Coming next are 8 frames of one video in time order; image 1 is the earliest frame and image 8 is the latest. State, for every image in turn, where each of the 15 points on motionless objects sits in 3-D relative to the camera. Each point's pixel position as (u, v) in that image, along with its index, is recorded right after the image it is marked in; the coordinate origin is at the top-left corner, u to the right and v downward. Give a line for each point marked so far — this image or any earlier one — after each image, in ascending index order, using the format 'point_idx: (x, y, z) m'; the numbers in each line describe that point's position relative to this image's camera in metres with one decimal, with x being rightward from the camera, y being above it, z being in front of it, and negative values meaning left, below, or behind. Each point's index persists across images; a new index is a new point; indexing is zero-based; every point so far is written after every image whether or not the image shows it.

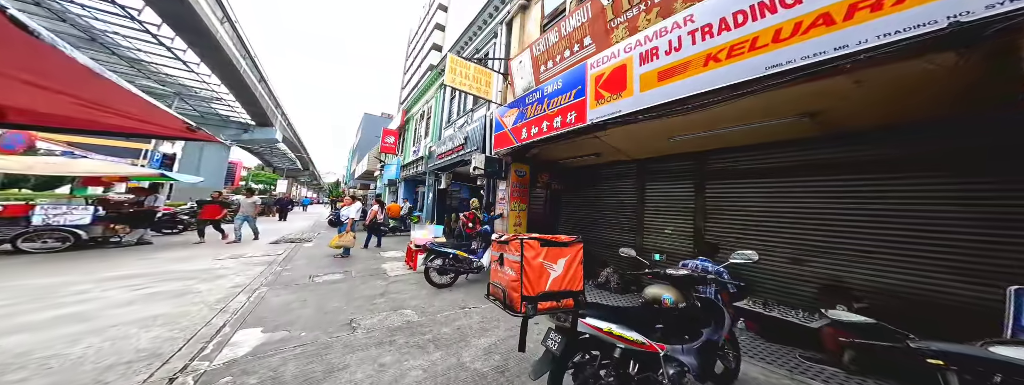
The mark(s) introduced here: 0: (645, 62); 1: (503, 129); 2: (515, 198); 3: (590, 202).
0: (+1.5, +1.5, +3.0) m
1: (-0.1, +1.4, +5.7) m
2: (+0.2, -0.1, +6.0) m
3: (+1.5, -0.2, +5.5) m
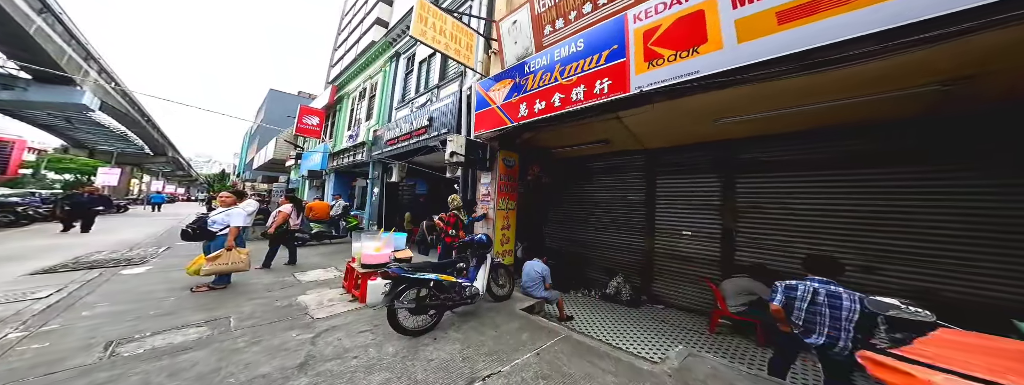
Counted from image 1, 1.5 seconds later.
0: (+1.8, +1.5, +2.2) m
1: (-0.4, +1.5, +4.5) m
2: (-0.2, 0.0, +4.8) m
3: (+1.2, -0.2, +4.5) m
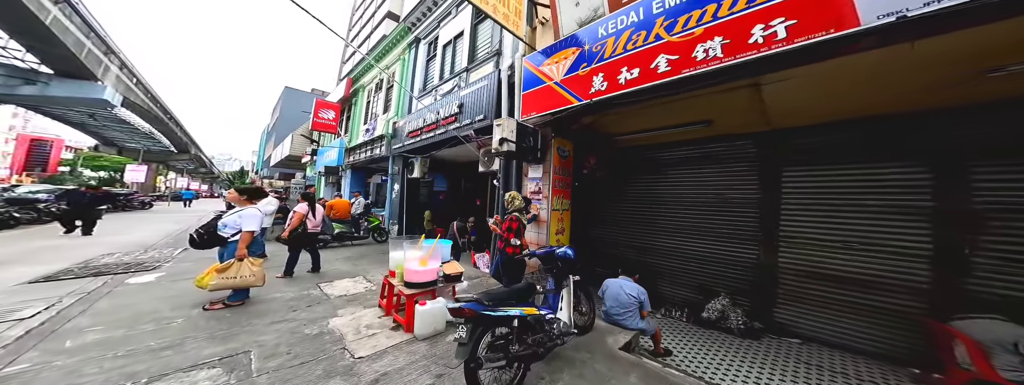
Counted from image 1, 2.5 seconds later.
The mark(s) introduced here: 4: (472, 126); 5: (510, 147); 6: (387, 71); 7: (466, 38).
0: (+2.6, +1.6, +1.3) m
1: (+0.5, +1.6, +3.7) m
2: (+0.7, 0.0, +4.0) m
3: (+2.0, -0.1, +3.7) m
4: (-0.8, +1.4, +5.6) m
5: (-0.1, +0.7, +3.7) m
6: (-5.4, +5.2, +11.5) m
7: (-1.2, +4.1, +6.9) m
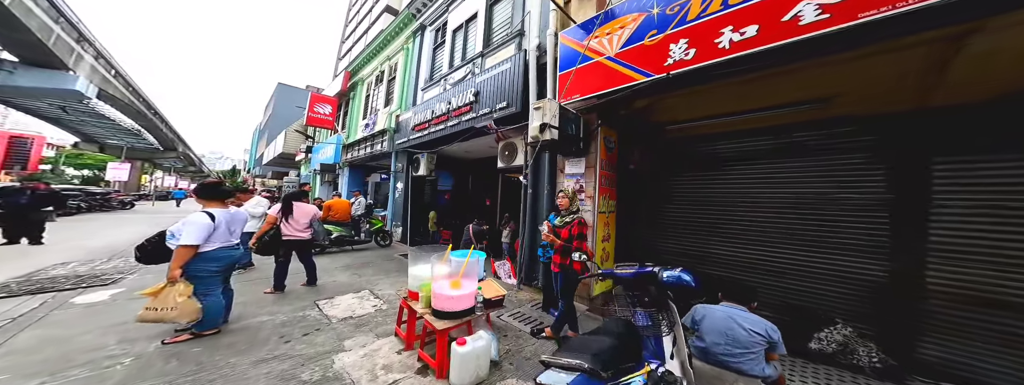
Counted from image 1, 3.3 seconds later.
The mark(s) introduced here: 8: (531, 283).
0: (+3.1, +1.6, +0.7) m
1: (+1.0, +1.6, +3.1) m
2: (+1.2, 0.0, +3.4) m
3: (+2.5, -0.1, +3.1) m
4: (-0.4, +1.4, +5.0) m
5: (+0.4, +0.7, +3.0) m
6: (-5.0, +5.3, +10.7) m
7: (-0.7, +4.1, +6.3) m
8: (+0.4, -1.5, +4.3) m
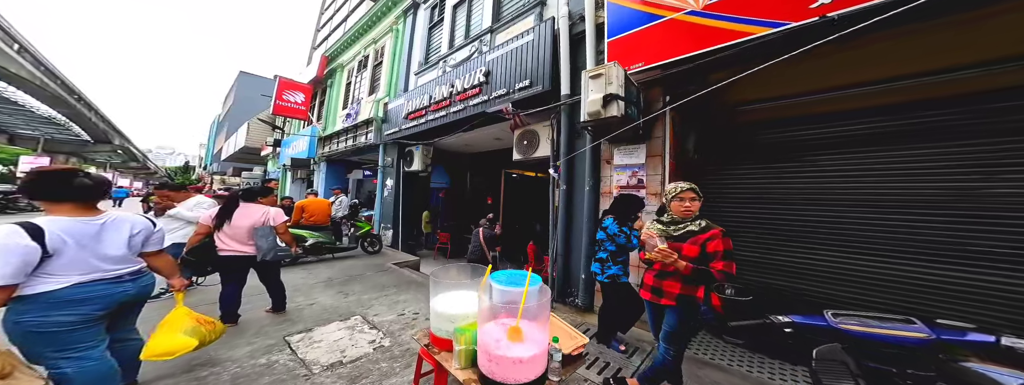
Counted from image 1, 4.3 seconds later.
0: (+3.7, +1.6, +0.2) m
1: (+1.4, +1.6, +2.4) m
2: (+1.6, +0.1, +2.7) m
3: (+3.0, 0.0, +2.5) m
4: (0.0, +1.5, +4.2) m
5: (+0.9, +0.7, +2.3) m
6: (-5.1, +5.3, +9.6) m
7: (-0.5, +4.1, +5.4) m
8: (+0.7, -1.5, +3.5) m
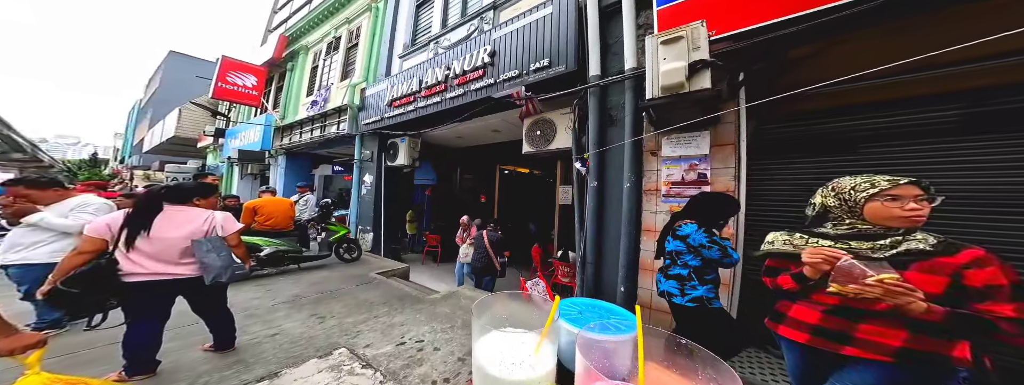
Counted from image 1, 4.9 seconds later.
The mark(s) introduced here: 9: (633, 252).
0: (+4.3, +1.7, +0.1) m
1: (+1.8, +1.7, +2.0) m
2: (+1.9, +0.1, +2.3) m
3: (+3.3, 0.0, +2.3) m
4: (+0.2, +1.5, +3.6) m
5: (+1.3, +0.8, +1.9) m
6: (-5.5, +5.3, +8.5) m
7: (-0.5, +4.2, +4.8) m
8: (+1.0, -1.4, +3.1) m
9: (+1.2, -0.6, +2.6) m
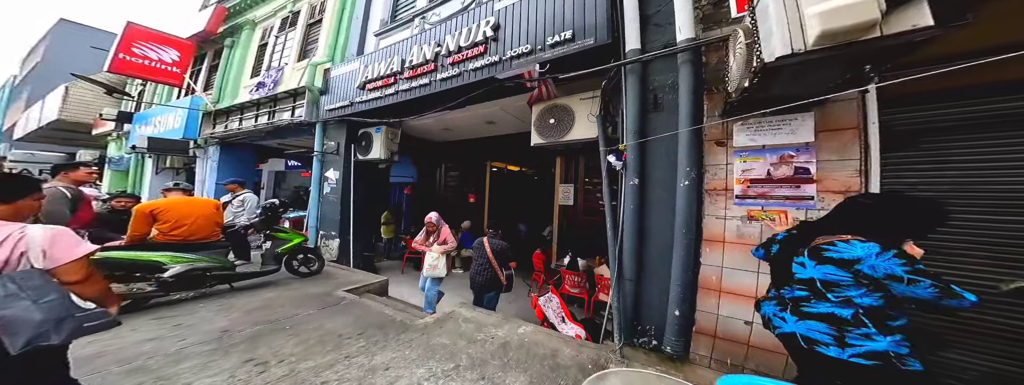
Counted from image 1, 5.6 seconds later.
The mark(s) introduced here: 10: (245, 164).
0: (+4.8, +1.7, -0.1) m
1: (+2.1, +1.7, +1.6) m
2: (+2.2, +0.1, +1.9) m
3: (+3.6, 0.0, +2.0) m
4: (+0.3, +1.5, +3.0) m
5: (+1.6, +0.8, +1.4) m
6: (-5.8, +5.3, +7.2) m
7: (-0.5, +4.2, +4.1) m
8: (+1.2, -1.4, +2.5) m
9: (+1.4, -0.6, +2.1) m
10: (-8.6, +0.9, +8.4) m
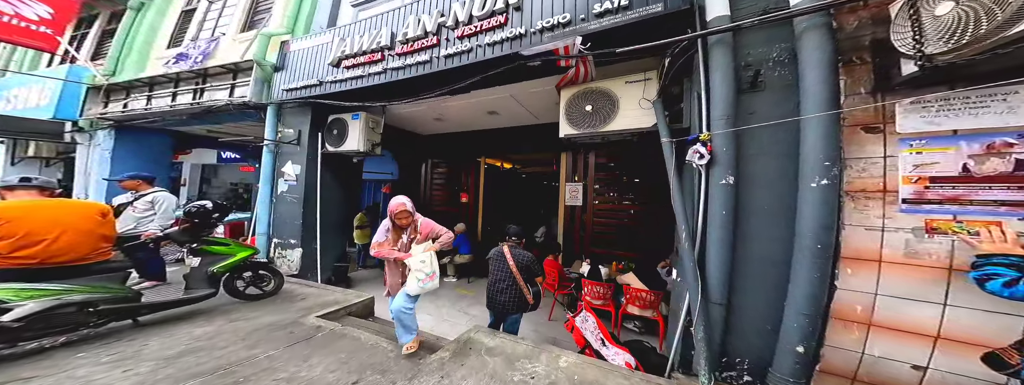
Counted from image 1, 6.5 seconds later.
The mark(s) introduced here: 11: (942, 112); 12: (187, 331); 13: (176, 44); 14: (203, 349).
0: (+5.6, +1.6, 0.0) m
1: (+2.7, +1.6, +1.2) m
2: (+2.8, +0.1, +1.6) m
3: (+4.1, 0.0, +1.9) m
4: (+0.7, +1.5, +2.3) m
5: (+2.2, +0.8, +0.9) m
6: (-5.9, +5.4, +5.6) m
7: (-0.2, +4.2, +3.4) m
8: (+1.6, -1.4, +2.0) m
9: (+1.9, -0.6, +1.6) m
10: (-8.8, +1.0, +6.5) m
11: (+2.4, +0.4, +1.6) m
12: (-3.5, -1.5, +2.8) m
13: (-7.7, +3.4, +5.8) m
14: (-3.0, -1.5, +2.5) m
